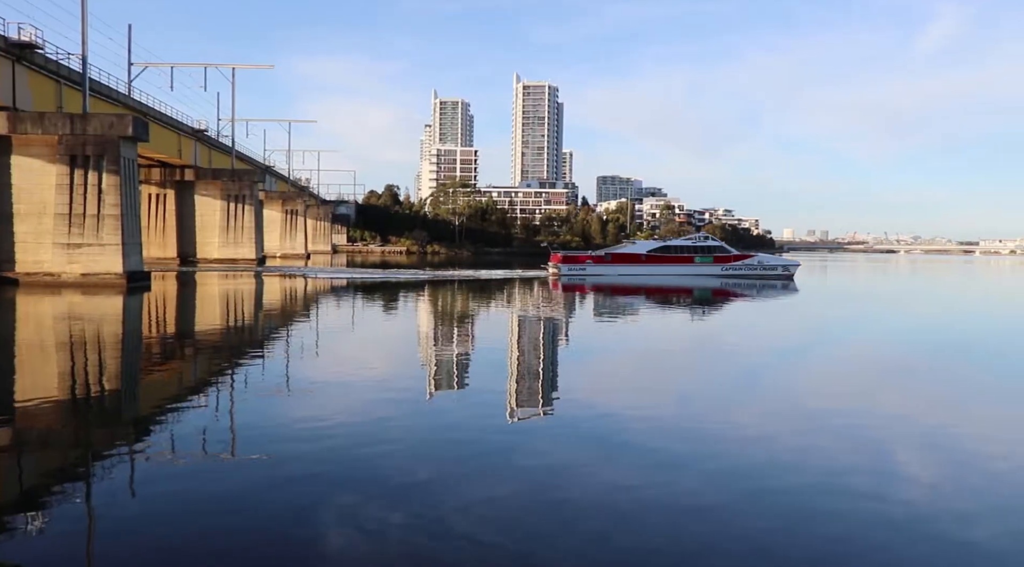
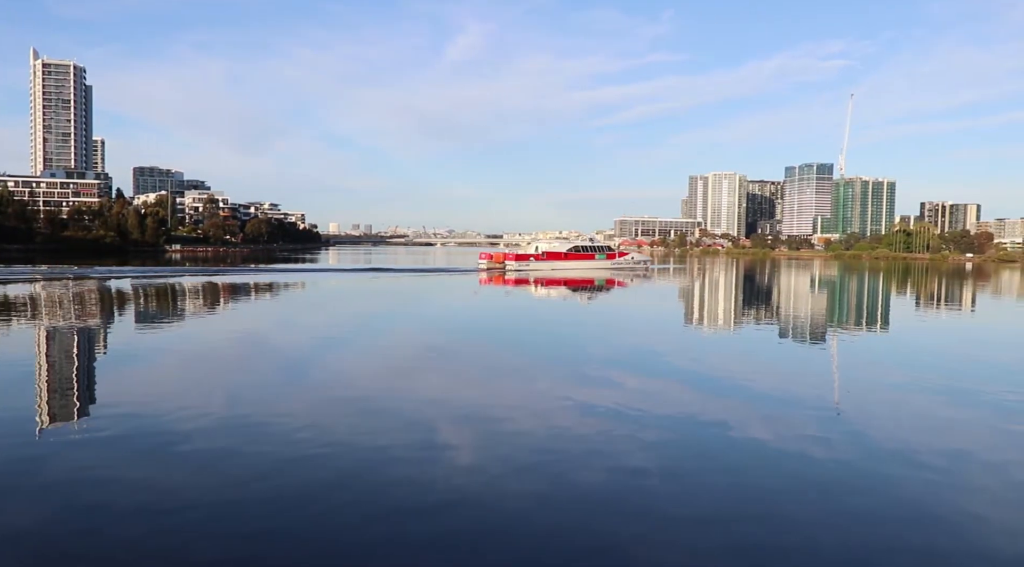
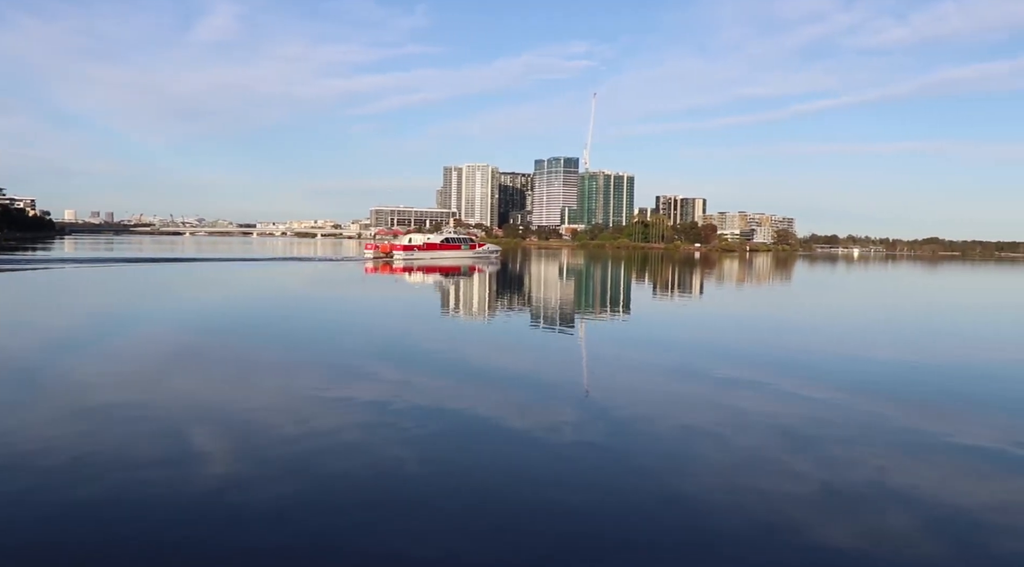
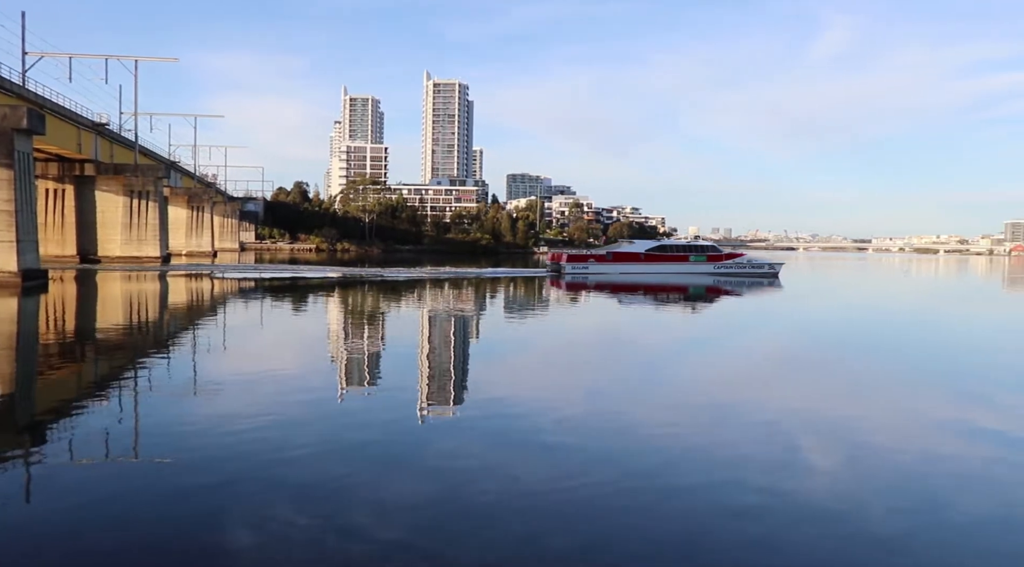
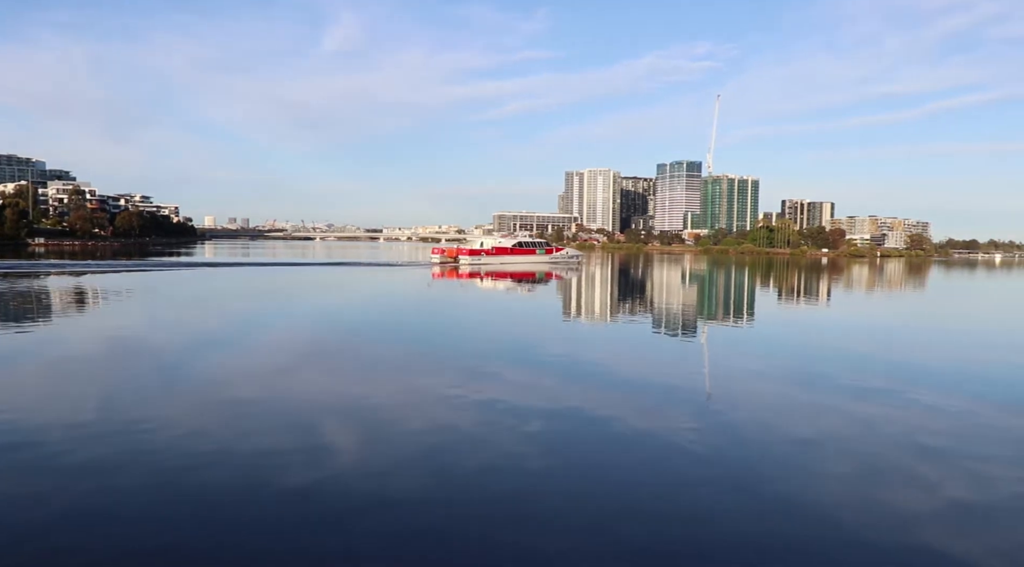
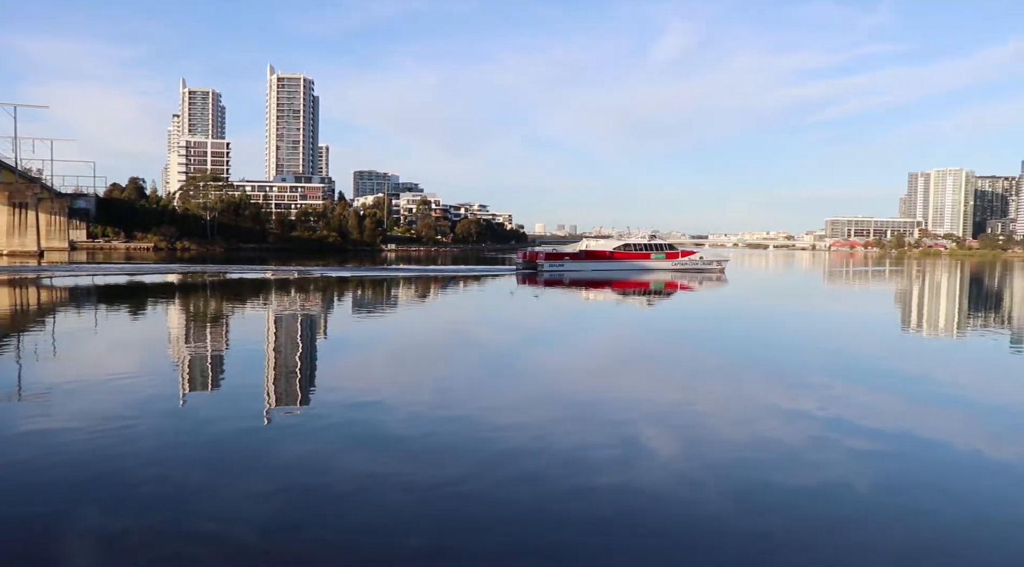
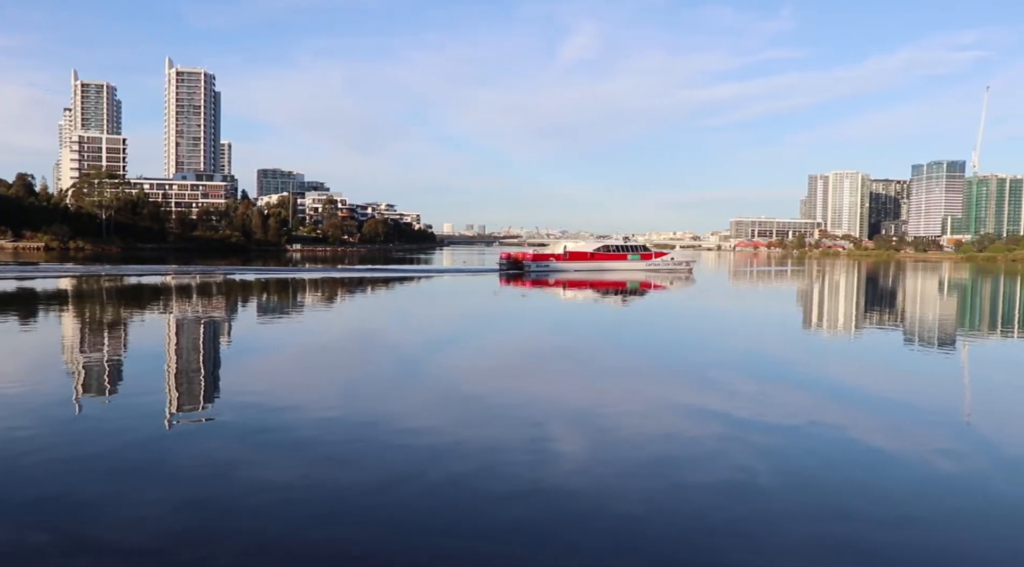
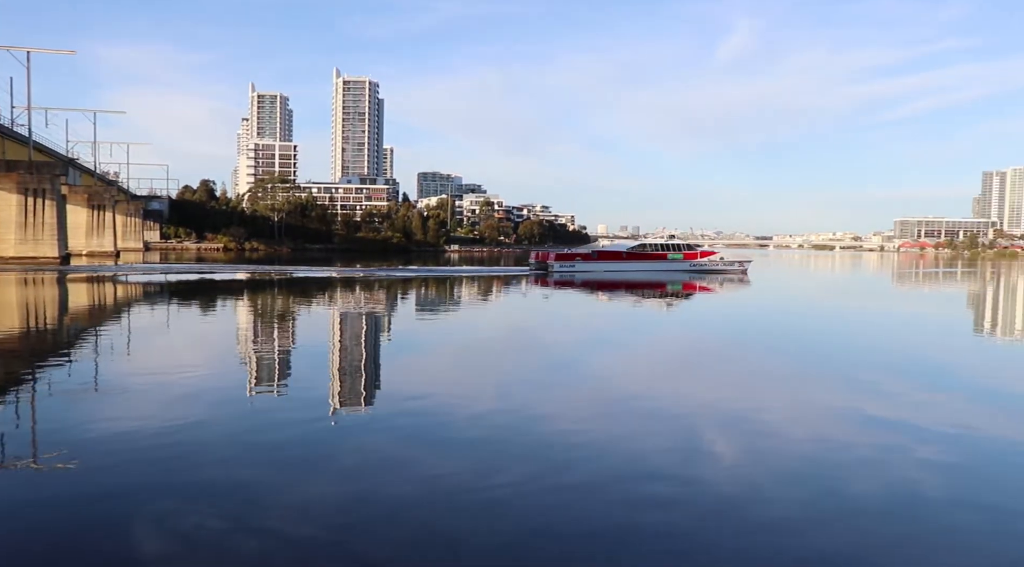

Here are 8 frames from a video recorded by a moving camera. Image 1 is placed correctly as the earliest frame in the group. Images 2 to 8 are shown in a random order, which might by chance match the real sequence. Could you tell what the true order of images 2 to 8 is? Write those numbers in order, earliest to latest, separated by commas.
4, 8, 6, 7, 2, 5, 3
